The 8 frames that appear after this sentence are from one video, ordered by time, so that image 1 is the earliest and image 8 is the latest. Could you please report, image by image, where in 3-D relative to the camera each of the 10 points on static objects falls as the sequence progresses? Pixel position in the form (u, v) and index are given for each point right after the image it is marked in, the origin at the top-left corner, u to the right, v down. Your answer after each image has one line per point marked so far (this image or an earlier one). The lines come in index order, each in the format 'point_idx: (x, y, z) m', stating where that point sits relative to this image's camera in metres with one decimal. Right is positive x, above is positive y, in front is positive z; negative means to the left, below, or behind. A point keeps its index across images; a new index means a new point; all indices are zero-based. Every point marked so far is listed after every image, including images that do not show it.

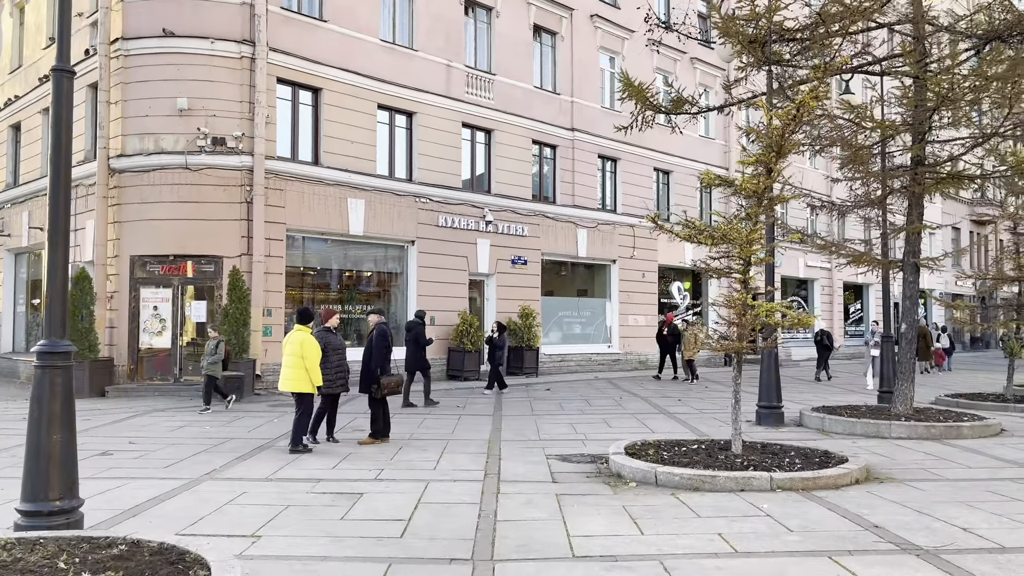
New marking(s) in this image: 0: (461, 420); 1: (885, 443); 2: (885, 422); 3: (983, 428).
0: (-0.8, -2.1, +12.6) m
1: (+4.6, -1.9, +9.9) m
2: (+4.8, -1.7, +10.5) m
3: (+6.1, -1.8, +10.4) m
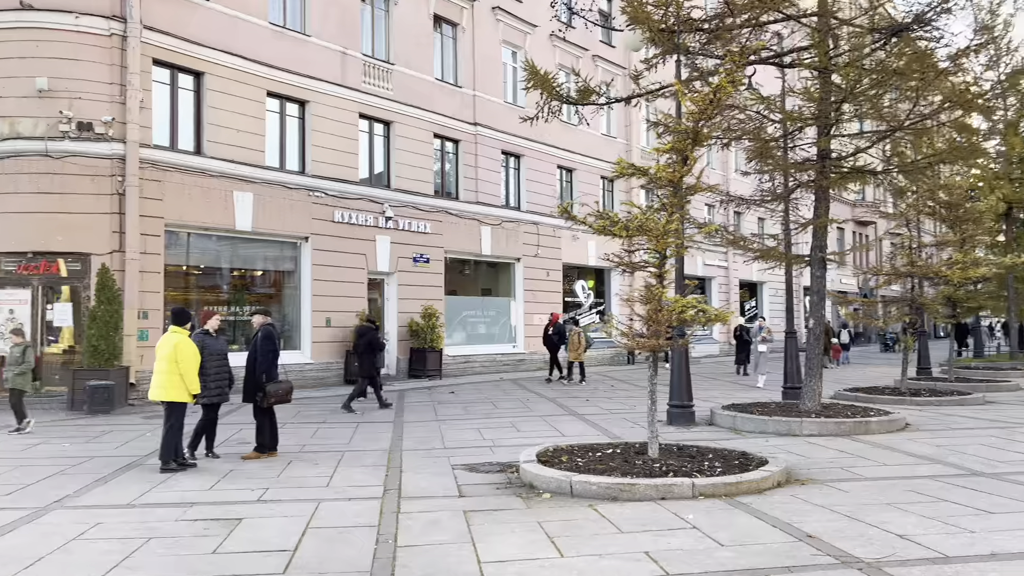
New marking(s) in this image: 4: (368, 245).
0: (-2.2, -2.0, +11.7) m
1: (+3.5, -1.9, +9.7) m
2: (+3.6, -1.7, +10.3) m
3: (+4.9, -1.7, +10.4) m
4: (-3.4, +1.0, +19.1) m
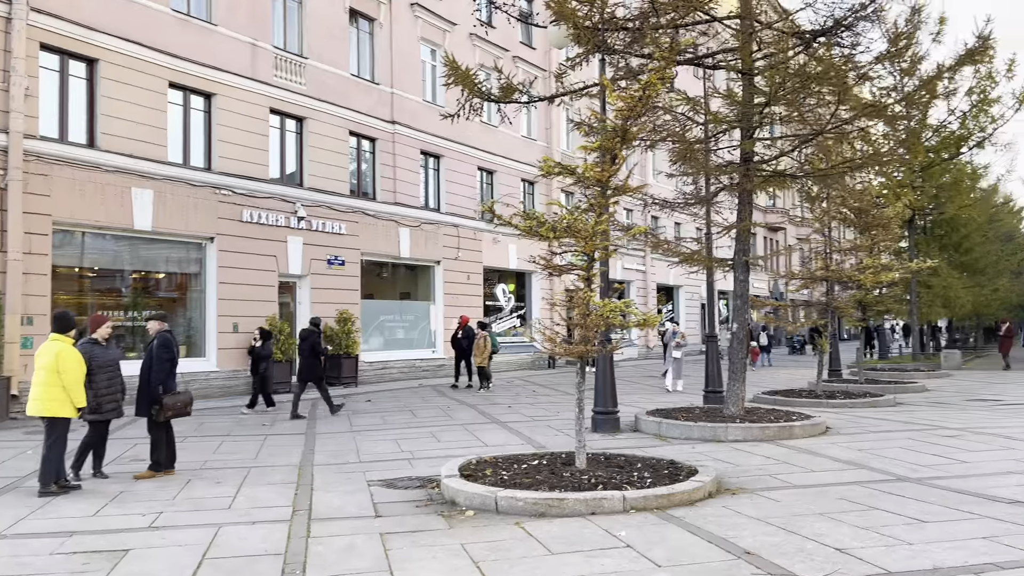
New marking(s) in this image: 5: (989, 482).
0: (-3.3, -2.1, +10.9) m
1: (+2.5, -1.9, +9.6) m
2: (+2.6, -1.7, +10.2) m
3: (+3.9, -1.8, +10.3) m
4: (-5.3, +1.0, +18.2) m
5: (+4.3, -1.8, +7.3) m
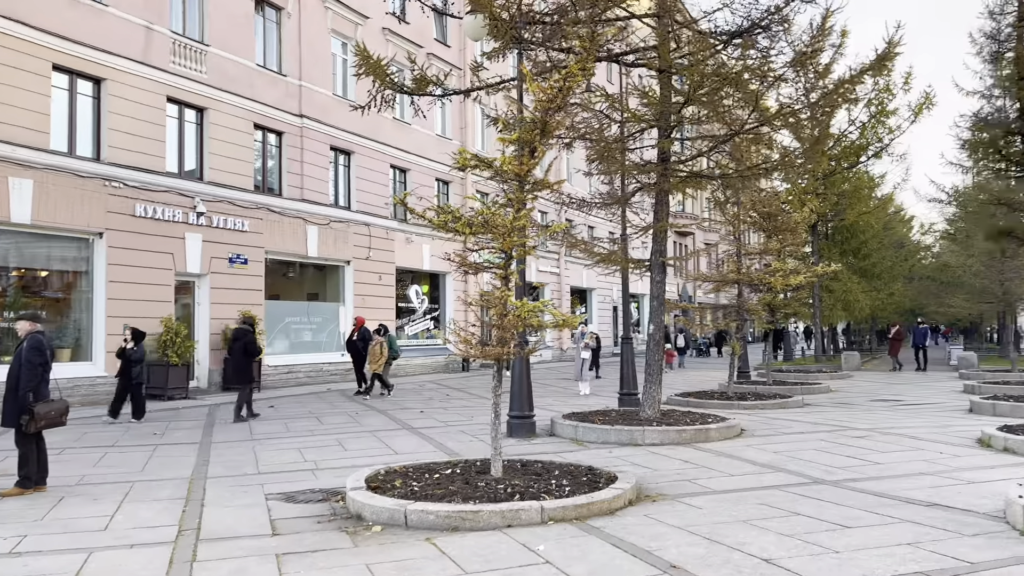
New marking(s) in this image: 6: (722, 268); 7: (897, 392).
0: (-4.5, -2.1, +10.1) m
1: (+1.5, -1.9, +9.4) m
2: (+1.6, -1.7, +10.0) m
3: (+2.8, -1.8, +10.3) m
4: (-7.2, +1.0, +17.2) m
5: (+3.6, -1.8, +7.3) m
6: (+4.8, +0.5, +18.3) m
7: (+8.2, -2.2, +17.3) m
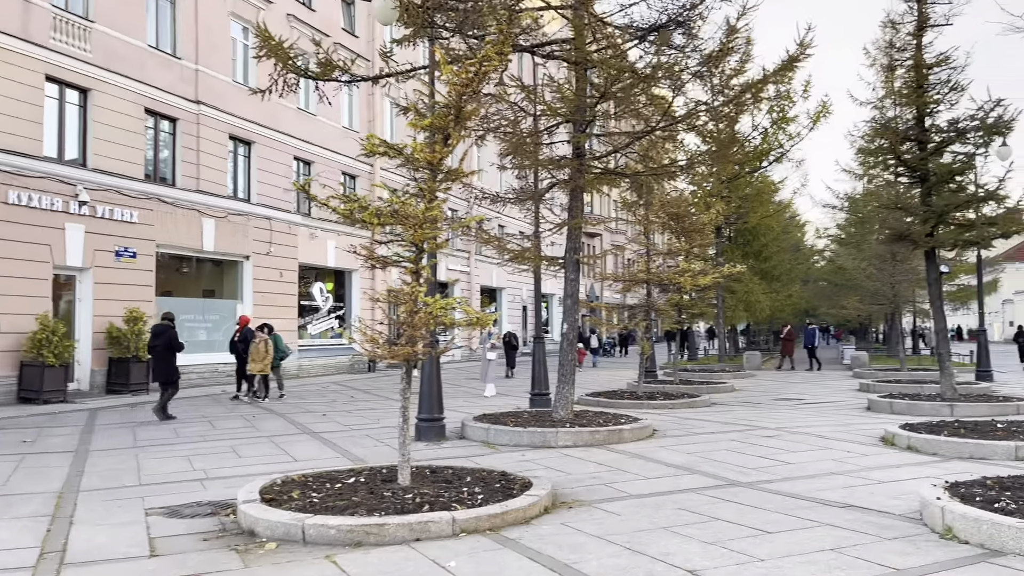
0: (-5.5, -2.0, +9.1) m
1: (+0.5, -1.9, +9.1) m
2: (+0.5, -1.7, +9.7) m
3: (+1.6, -1.8, +10.1) m
4: (-9.0, +1.1, +15.8) m
5: (+2.7, -1.8, +7.3) m
6: (+2.7, +0.5, +18.3) m
7: (+6.3, -2.3, +17.7) m
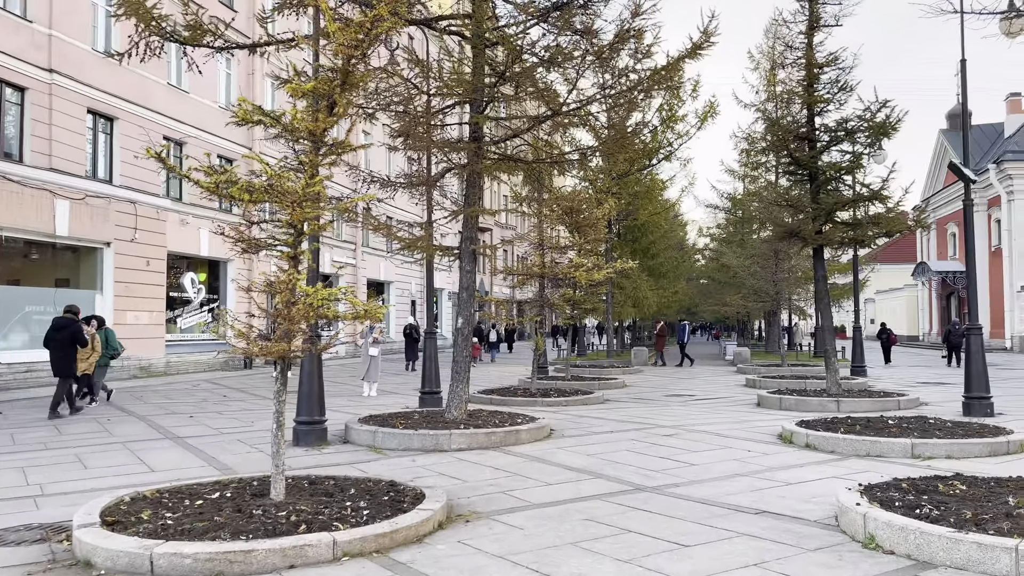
0: (-6.6, -1.8, +7.6) m
1: (-0.7, -1.8, +8.4) m
2: (-0.8, -1.6, +9.0) m
3: (+0.3, -1.7, +9.6) m
4: (-10.9, +1.3, +13.7) m
5: (+1.8, -1.7, +7.0) m
6: (+0.3, +0.6, +17.9) m
7: (+3.9, -2.2, +17.8) m
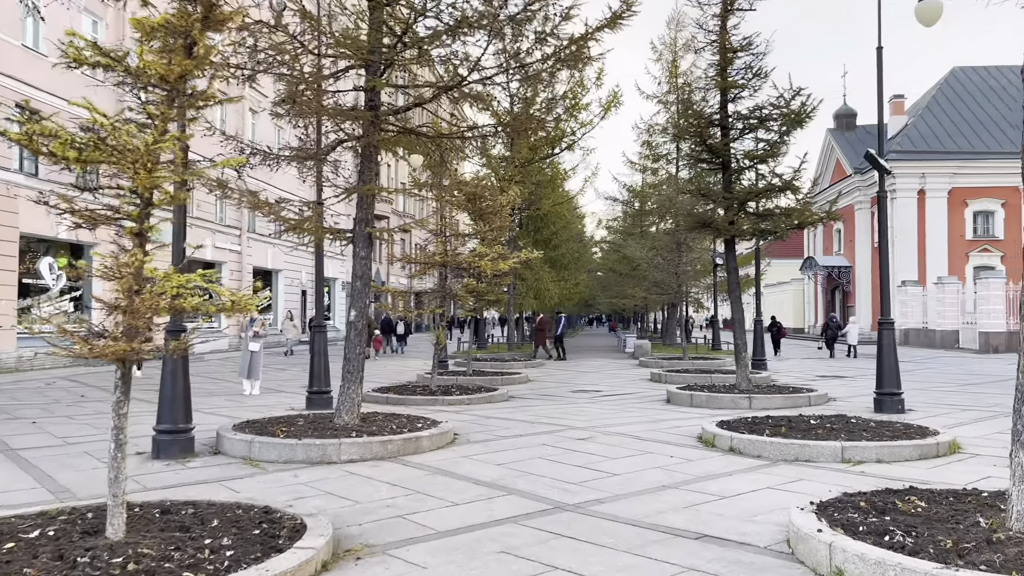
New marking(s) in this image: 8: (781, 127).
0: (-7.4, -1.7, +5.7) m
1: (-1.6, -1.7, +7.3) m
2: (-1.8, -1.5, +7.8) m
3: (-0.8, -1.6, +8.6) m
4: (-12.4, +1.6, +11.2) m
5: (+1.1, -1.6, +6.2) m
6: (-1.8, +0.8, +16.8) m
7: (+1.7, -2.0, +17.2) m
8: (+4.3, +2.5, +12.7) m
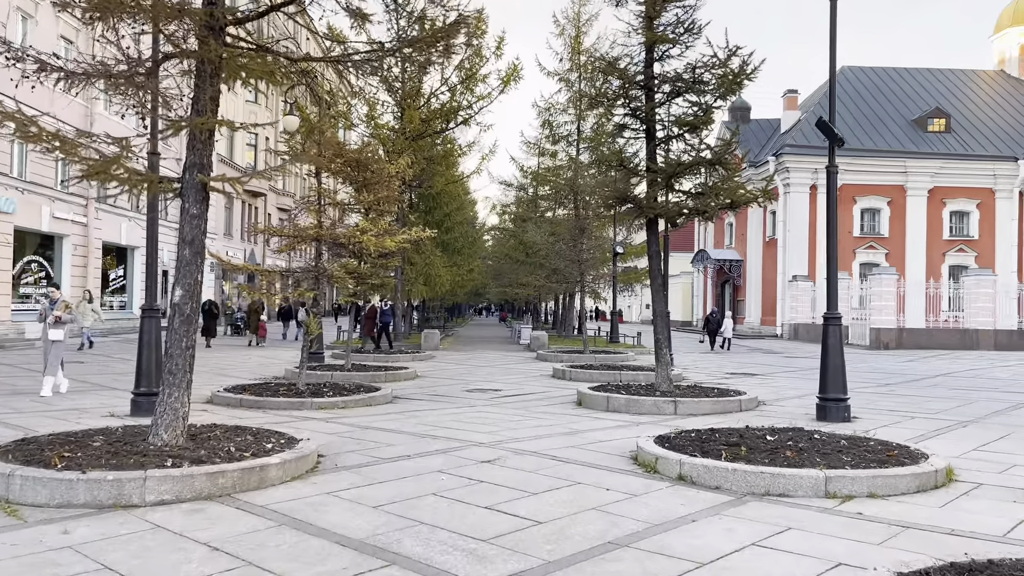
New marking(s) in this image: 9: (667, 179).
0: (-7.9, -1.3, +2.6) m
1: (-2.3, -1.5, +4.9) m
2: (-2.6, -1.3, +5.5) m
3: (-1.7, -1.4, +6.3) m
4: (-13.5, +2.1, +7.3) m
5: (+0.5, -1.5, +4.2) m
6: (-3.8, +1.2, +14.3) m
7: (-0.5, -1.7, +15.2) m
8: (+2.8, +2.7, +11.1) m
9: (+2.2, +1.5, +11.5) m
